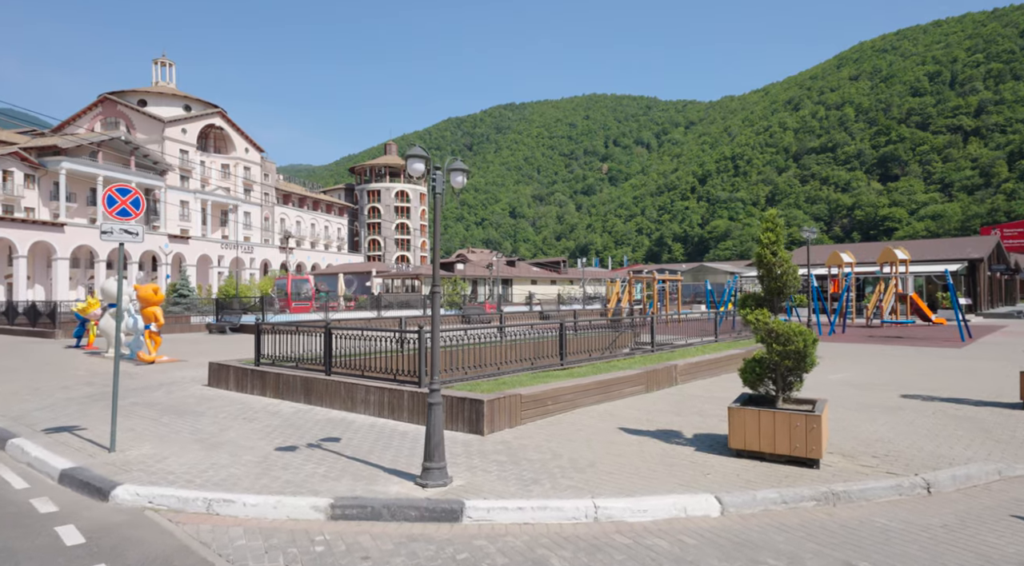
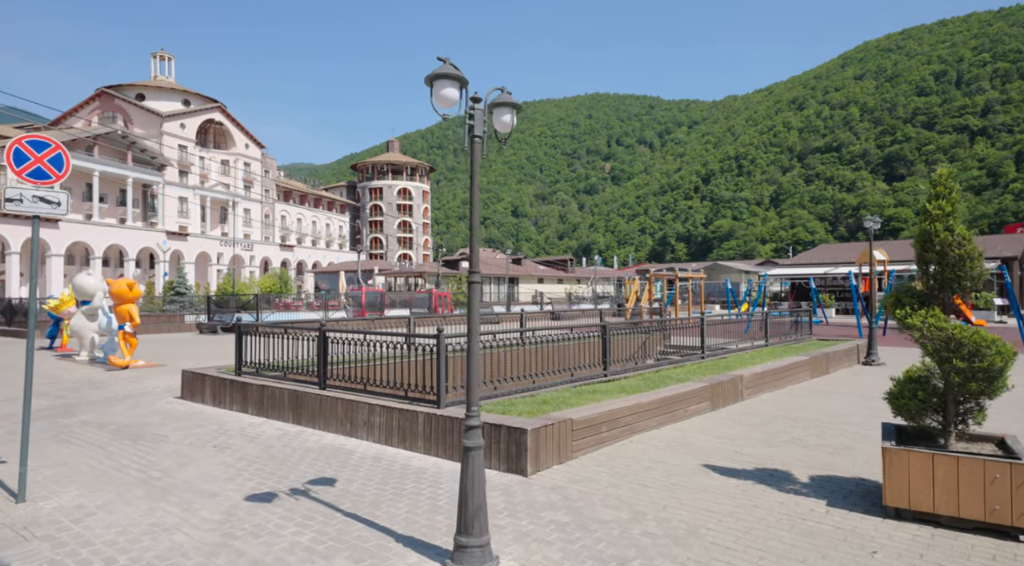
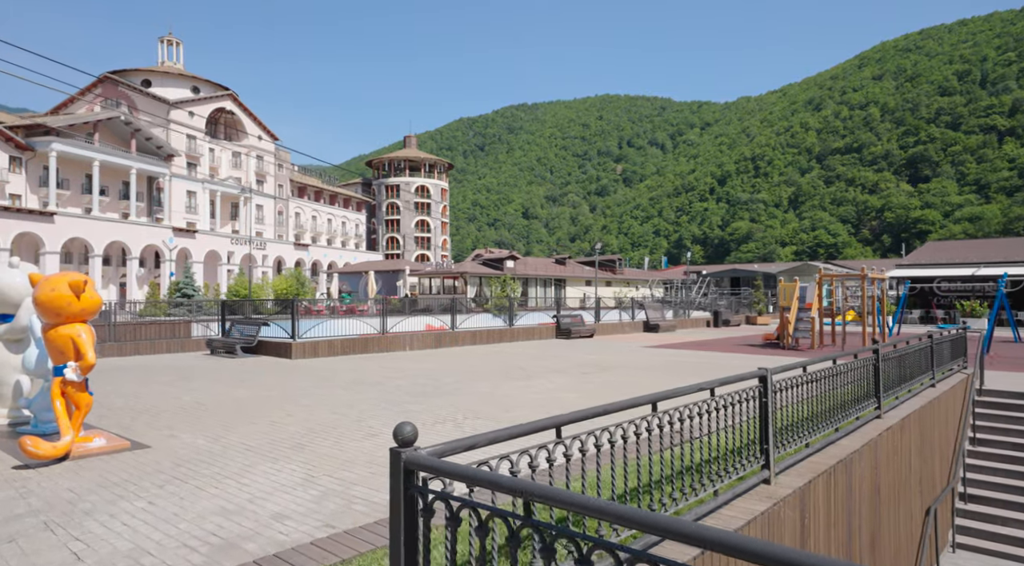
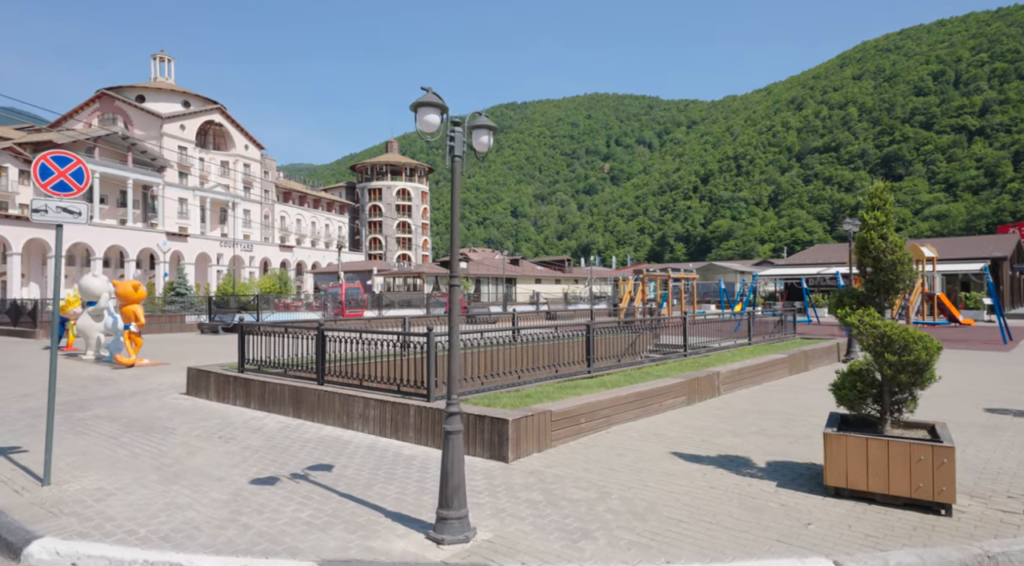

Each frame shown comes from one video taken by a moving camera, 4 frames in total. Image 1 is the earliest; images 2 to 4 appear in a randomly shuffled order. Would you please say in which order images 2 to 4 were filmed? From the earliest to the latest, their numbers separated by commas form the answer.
4, 2, 3
